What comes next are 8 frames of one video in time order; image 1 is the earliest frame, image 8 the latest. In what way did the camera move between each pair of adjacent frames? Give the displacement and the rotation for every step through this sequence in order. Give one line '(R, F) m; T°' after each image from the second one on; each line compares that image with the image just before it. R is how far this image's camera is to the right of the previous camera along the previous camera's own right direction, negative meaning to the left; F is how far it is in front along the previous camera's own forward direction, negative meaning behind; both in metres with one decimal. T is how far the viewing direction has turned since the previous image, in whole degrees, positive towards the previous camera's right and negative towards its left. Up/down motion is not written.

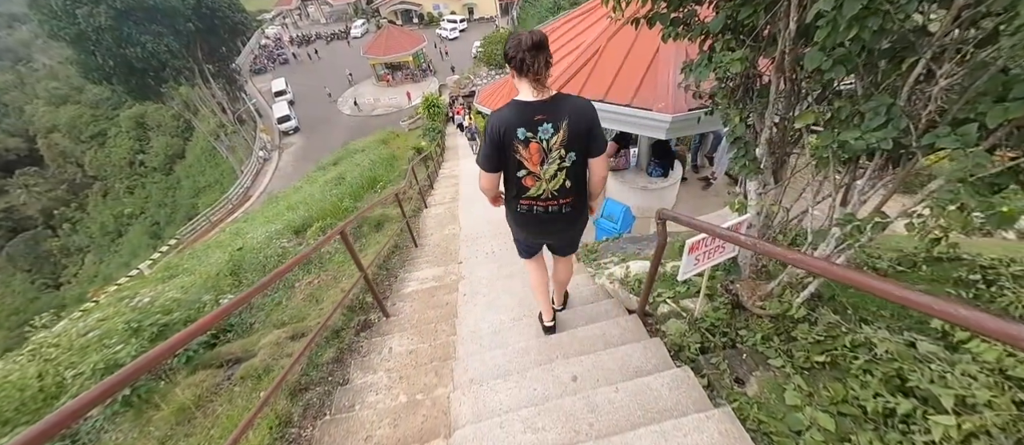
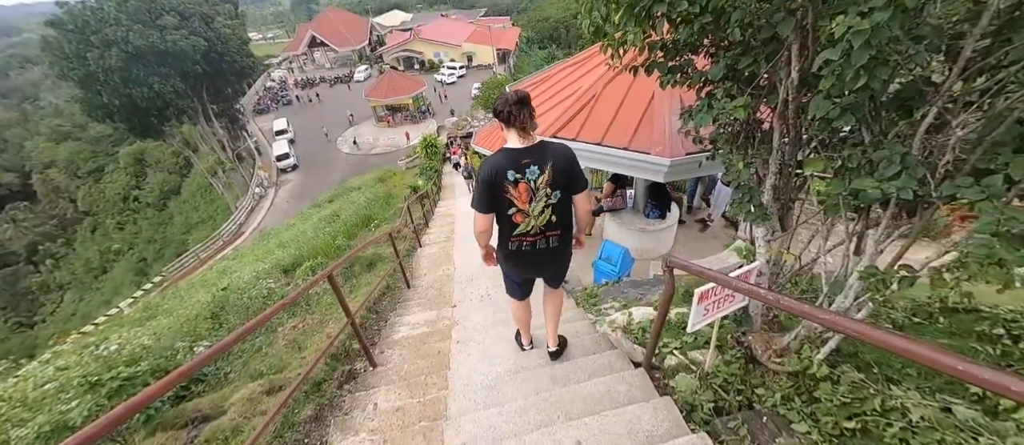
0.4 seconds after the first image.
(0.0, +0.1) m; +1°
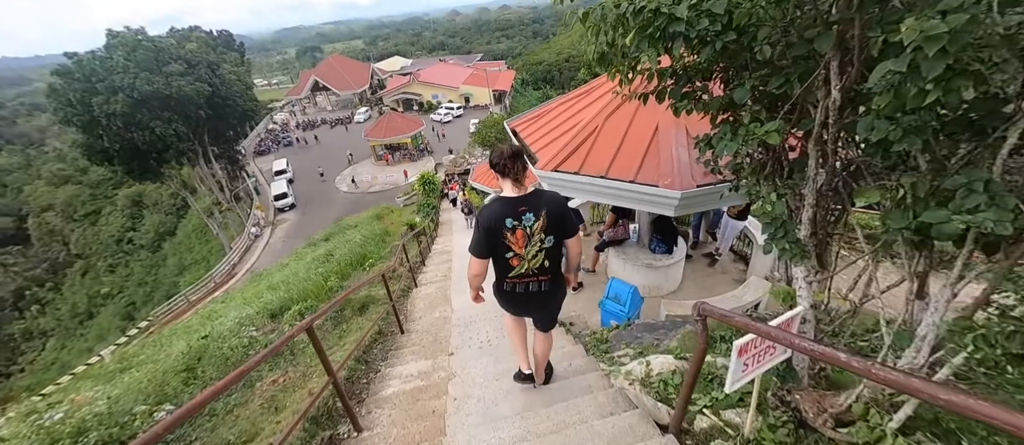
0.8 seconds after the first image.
(0.0, +0.2) m; 0°
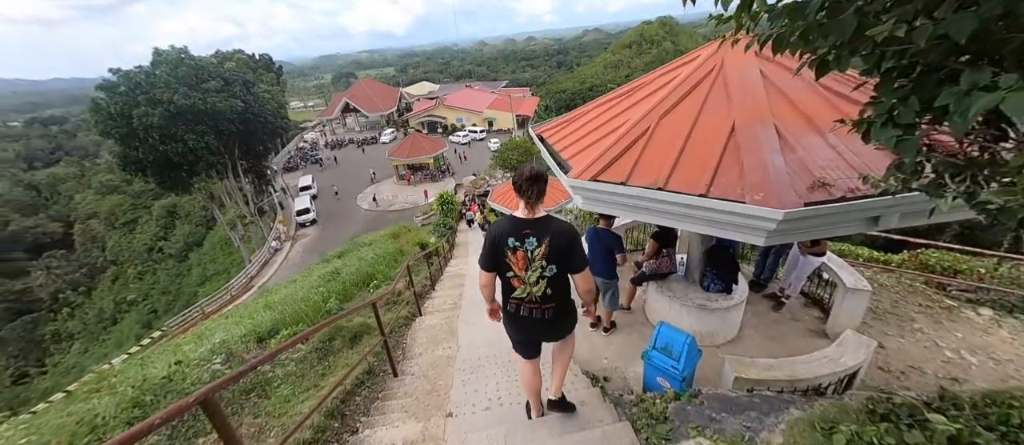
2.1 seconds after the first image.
(0.0, +0.8) m; -3°
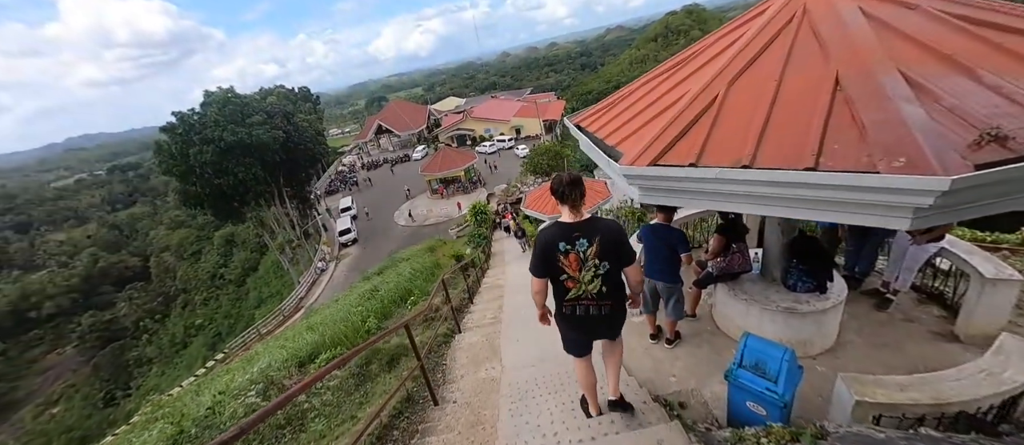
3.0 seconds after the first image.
(-0.1, +0.4) m; -5°
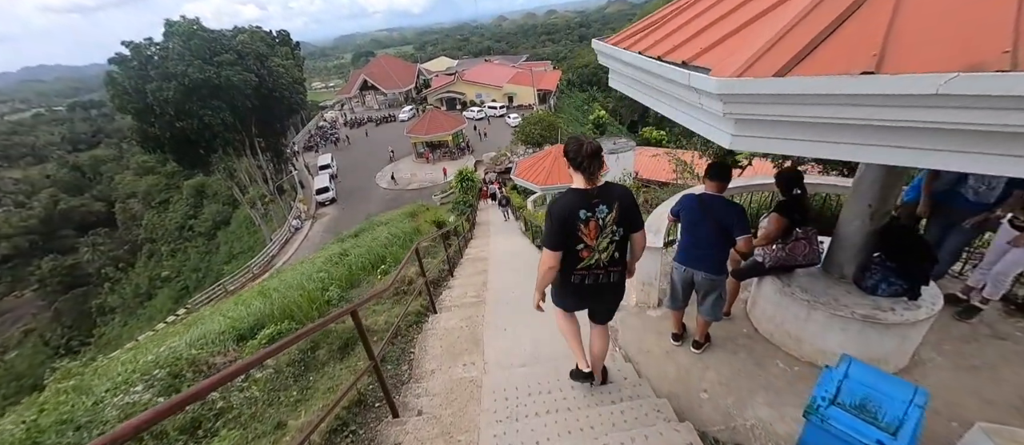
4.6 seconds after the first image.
(-0.1, +1.0) m; +3°
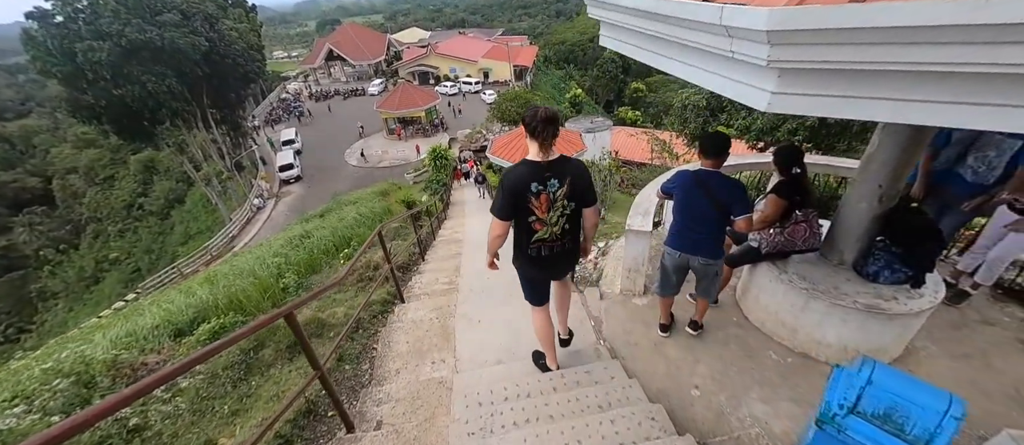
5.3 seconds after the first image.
(0.0, +0.4) m; +4°
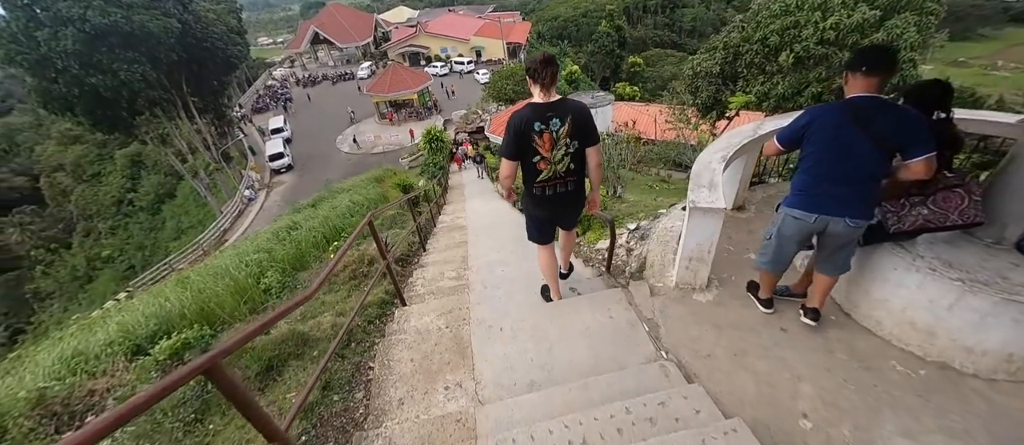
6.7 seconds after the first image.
(-0.2, +0.7) m; 0°
